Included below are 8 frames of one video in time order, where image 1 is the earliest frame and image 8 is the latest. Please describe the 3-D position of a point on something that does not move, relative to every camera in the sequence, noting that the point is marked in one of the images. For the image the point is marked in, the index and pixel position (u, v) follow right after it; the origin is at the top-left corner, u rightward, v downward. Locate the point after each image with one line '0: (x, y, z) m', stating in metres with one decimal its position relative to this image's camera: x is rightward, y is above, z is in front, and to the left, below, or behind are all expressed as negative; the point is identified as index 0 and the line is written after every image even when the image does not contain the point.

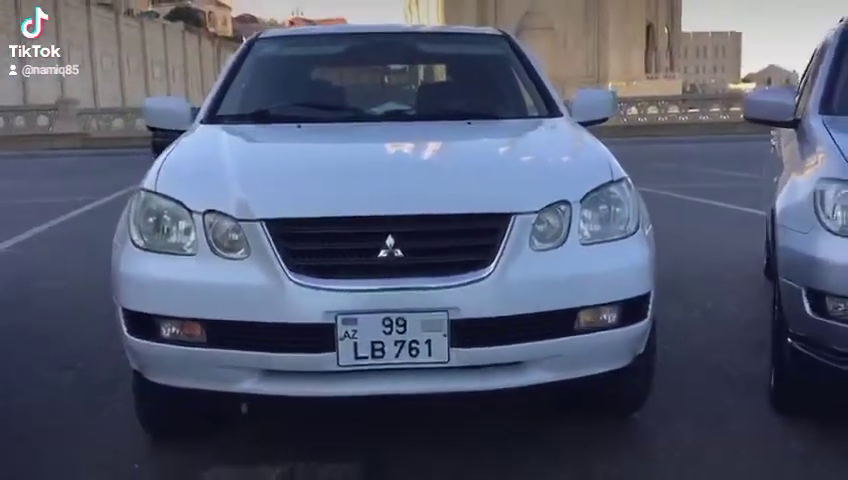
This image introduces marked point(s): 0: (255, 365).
0: (-0.5, -0.4, +3.2) m
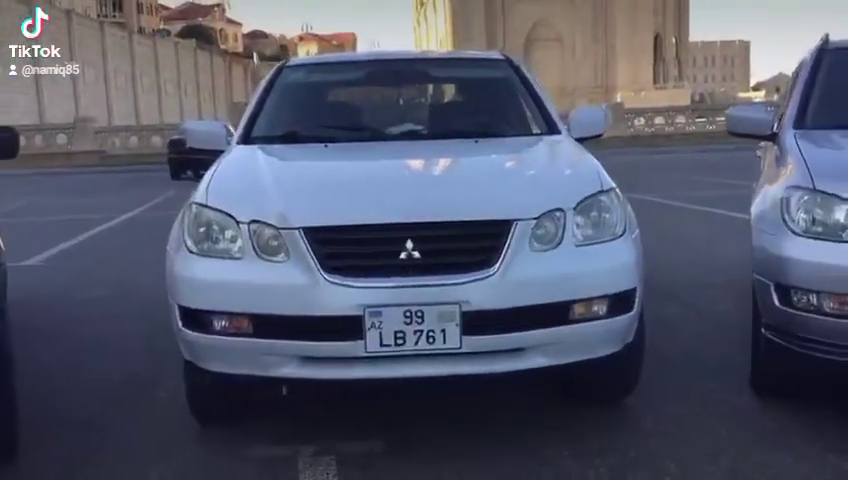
0: (-0.5, -0.4, +3.8) m
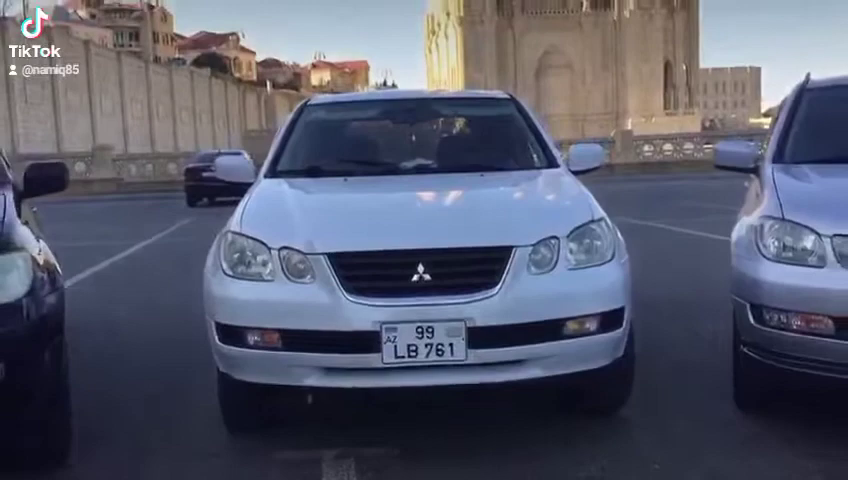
0: (-0.4, -0.5, +4.2) m
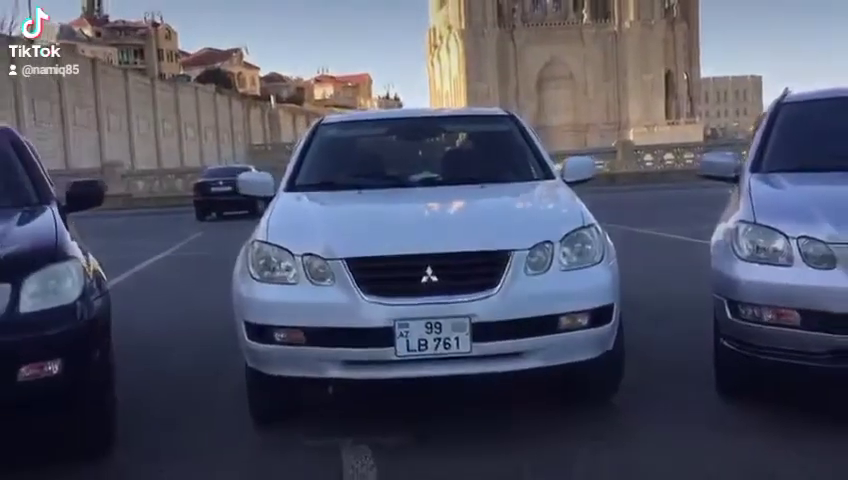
0: (-0.4, -0.5, +4.7) m
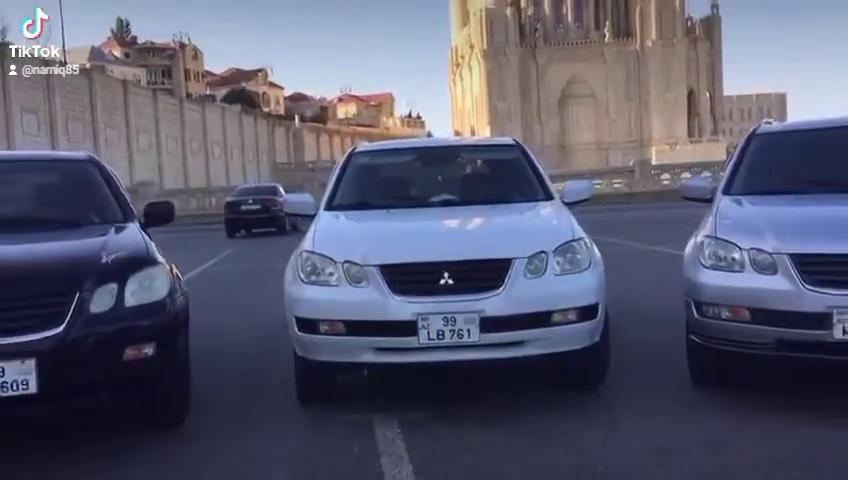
0: (-0.3, -0.6, +5.8) m
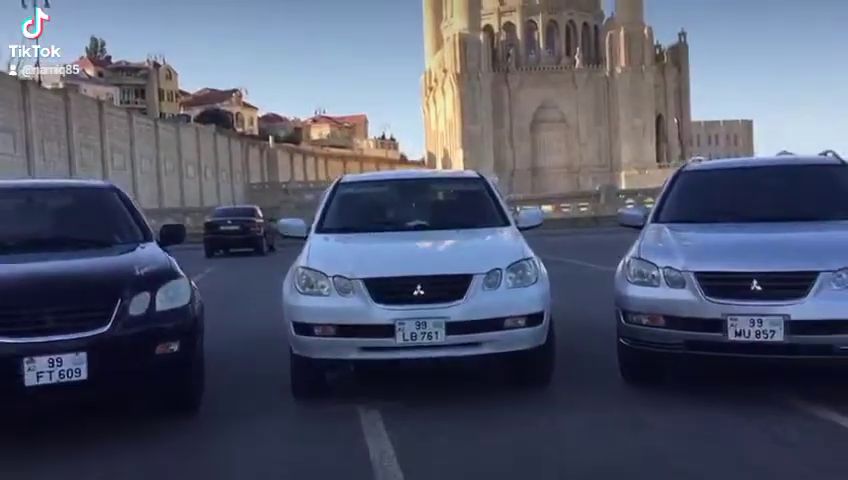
0: (-0.4, -0.7, +7.1) m
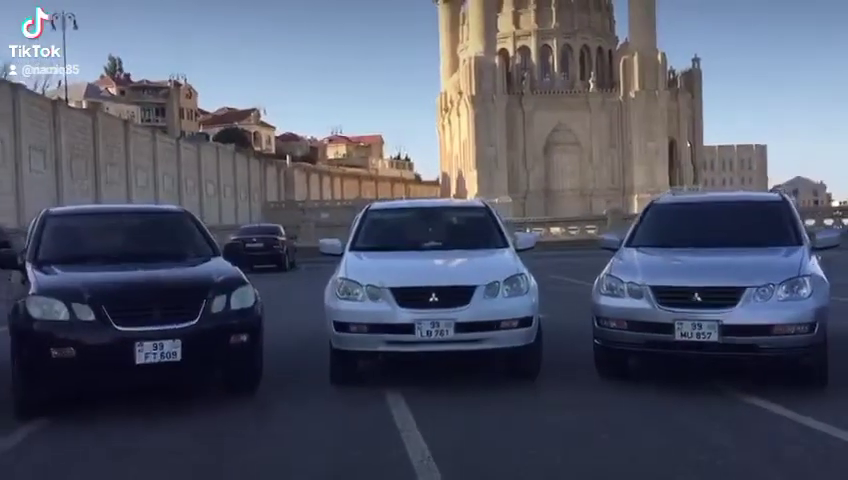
0: (-0.3, -0.8, +9.0) m
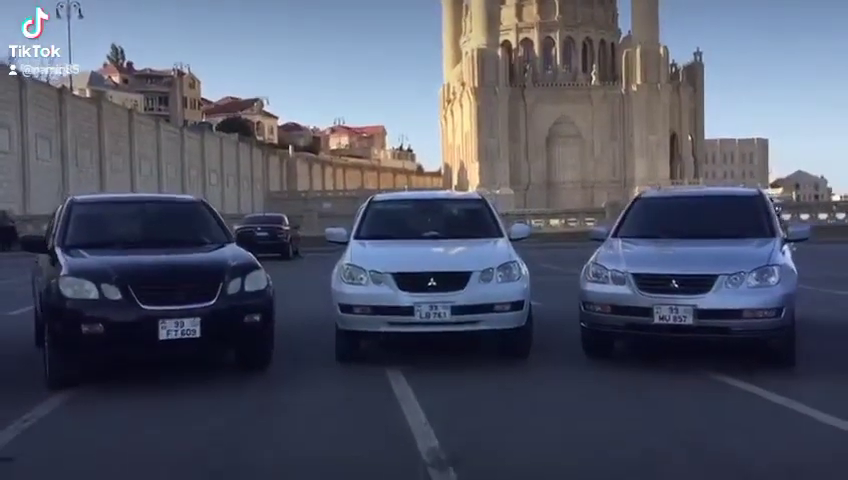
0: (-0.3, -0.7, +9.7) m
